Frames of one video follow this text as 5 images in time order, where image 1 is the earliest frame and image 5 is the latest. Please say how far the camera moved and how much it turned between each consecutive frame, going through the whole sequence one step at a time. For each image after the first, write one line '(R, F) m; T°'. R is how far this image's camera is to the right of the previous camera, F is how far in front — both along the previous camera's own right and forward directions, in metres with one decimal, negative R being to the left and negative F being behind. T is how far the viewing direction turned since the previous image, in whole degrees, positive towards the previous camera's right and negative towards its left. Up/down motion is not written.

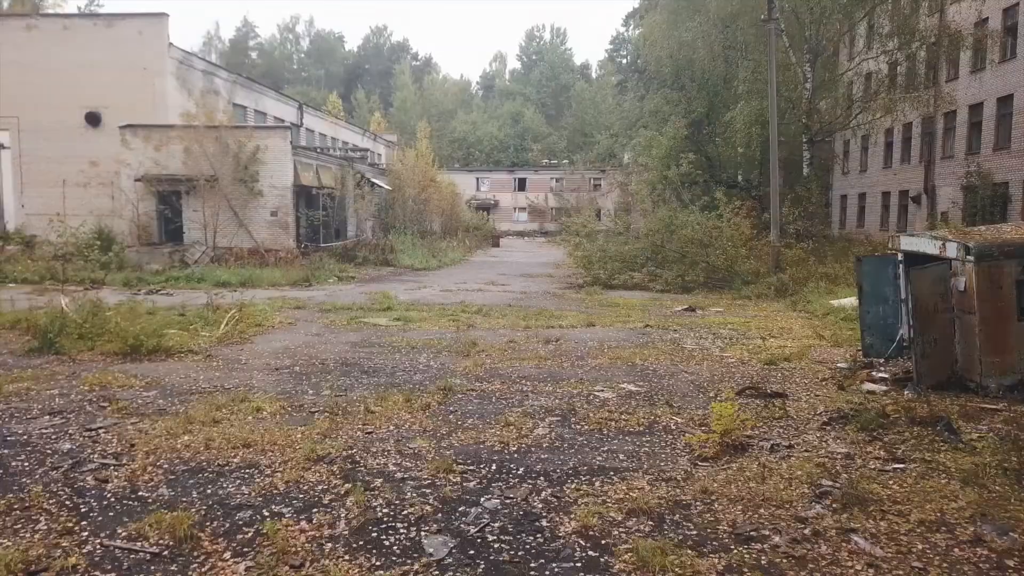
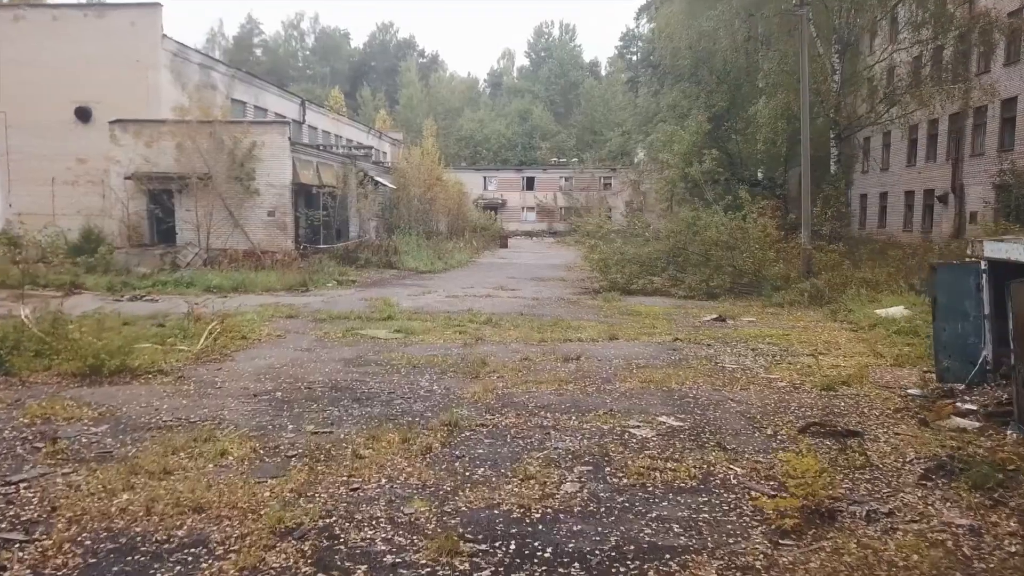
(-0.1, +1.0) m; 0°
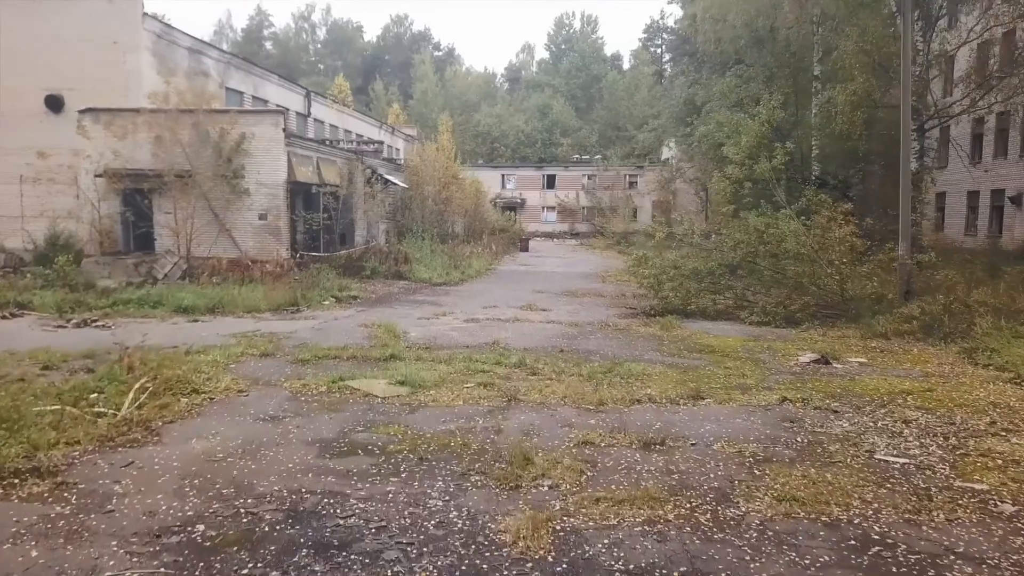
(-0.2, +2.4) m; -1°
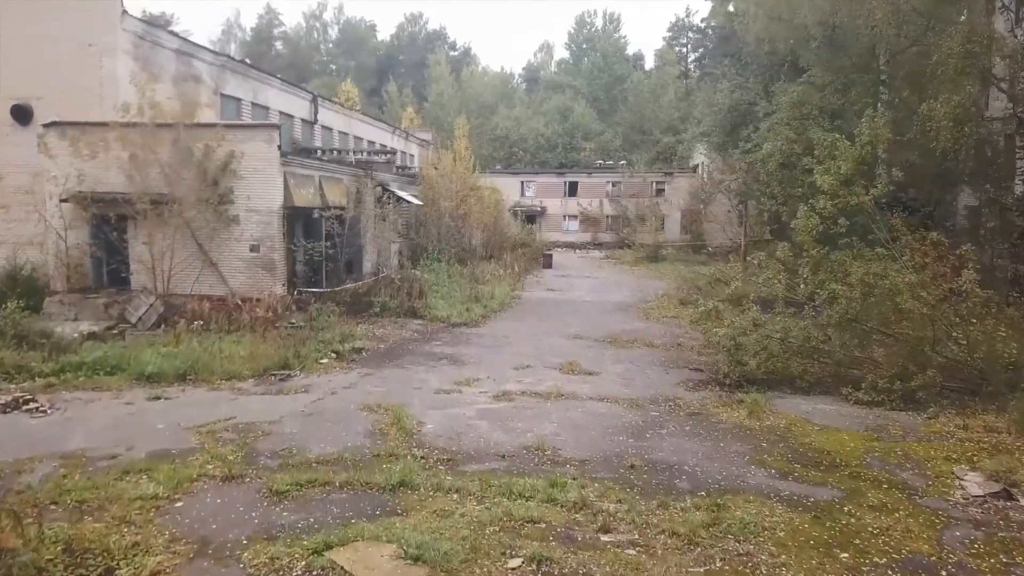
(-0.3, +2.3) m; -1°
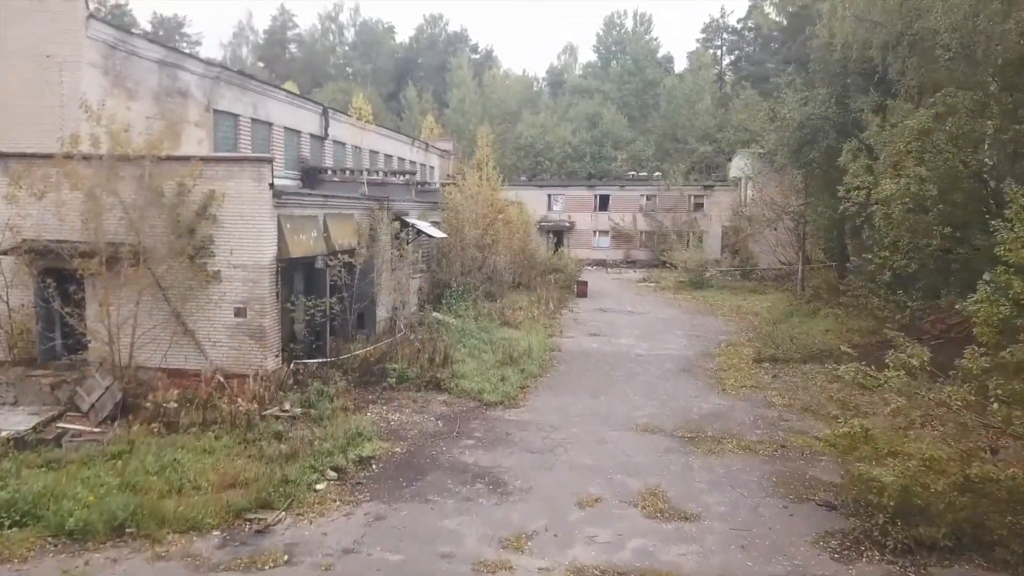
(-0.4, +2.8) m; -1°
